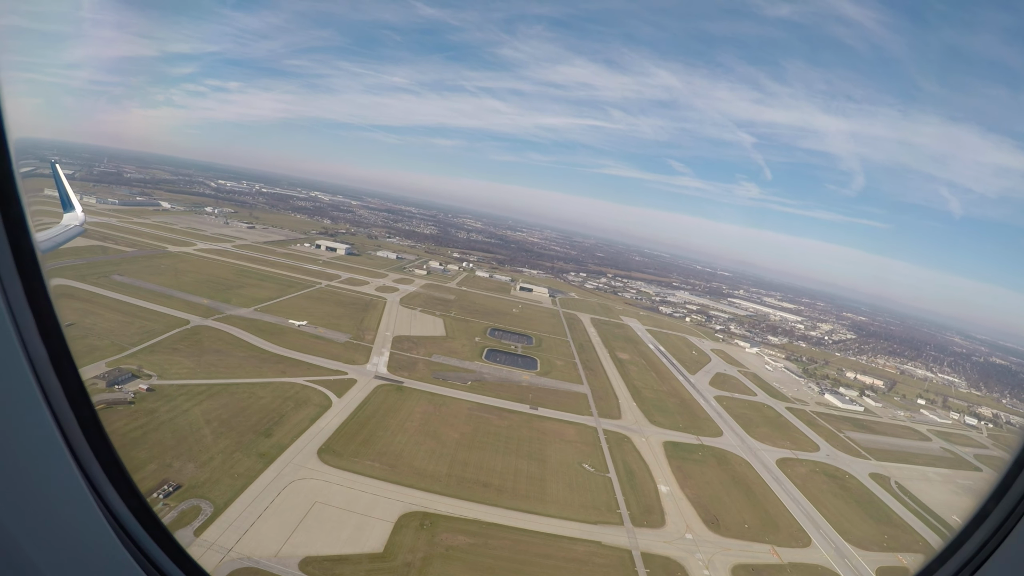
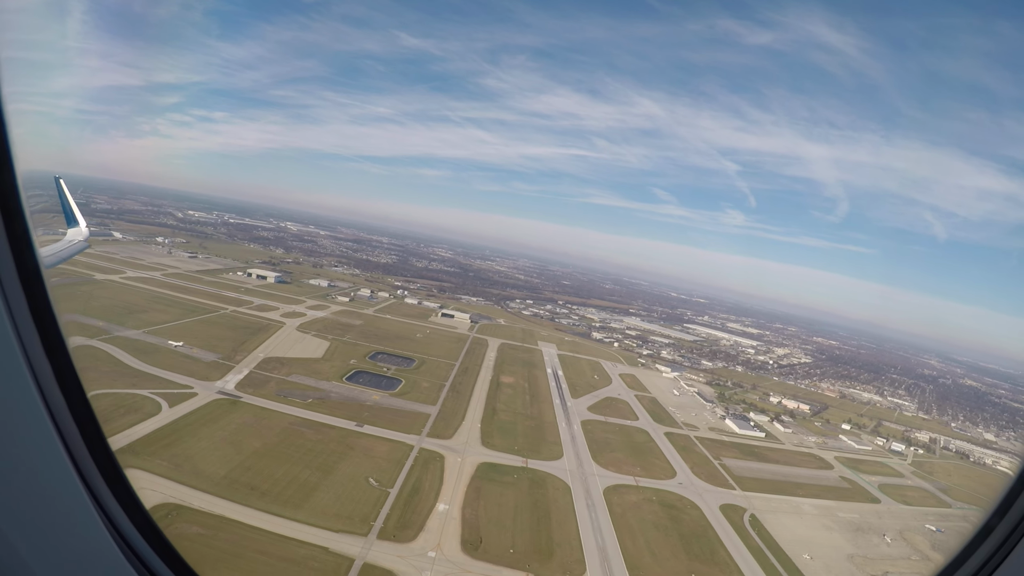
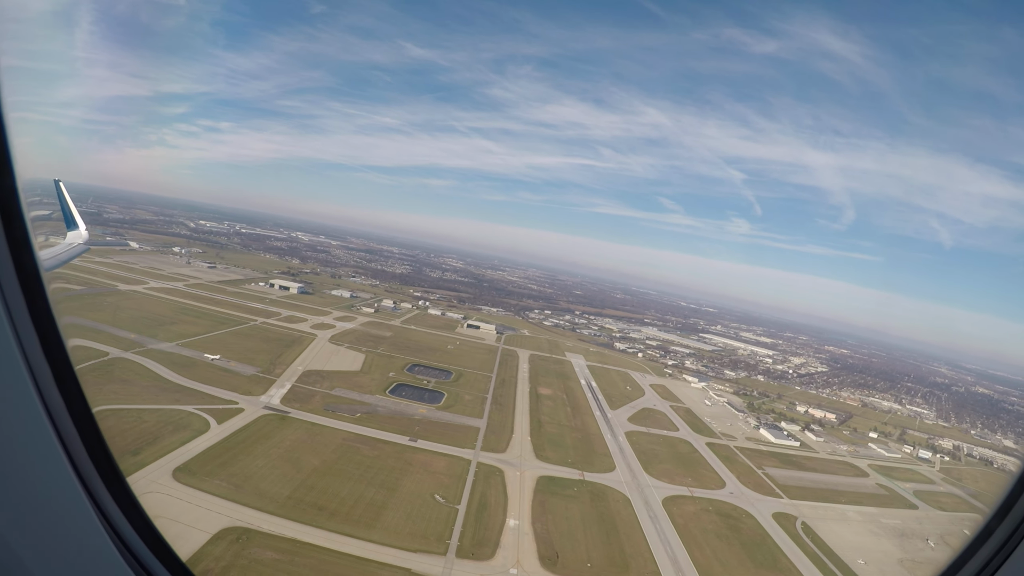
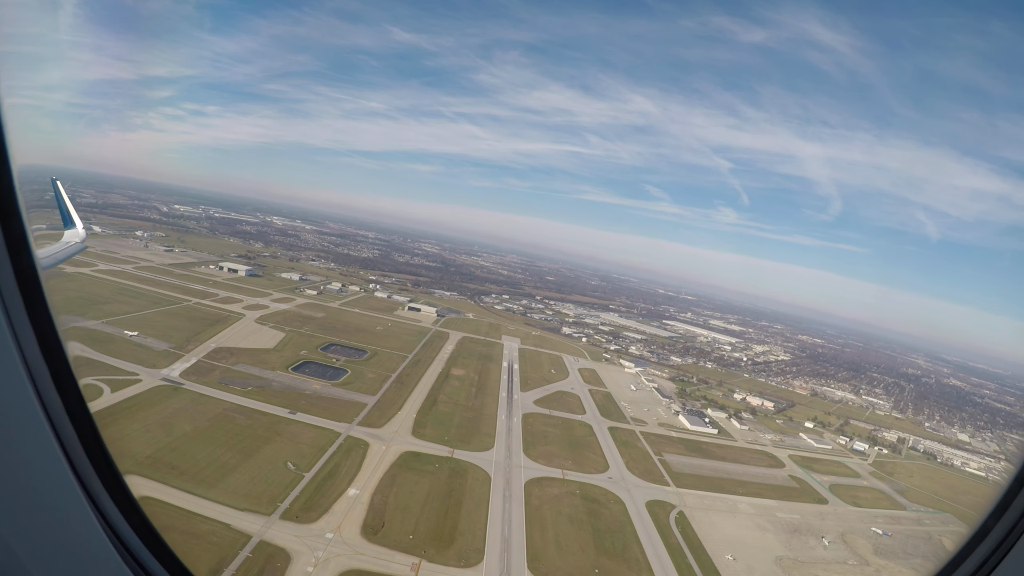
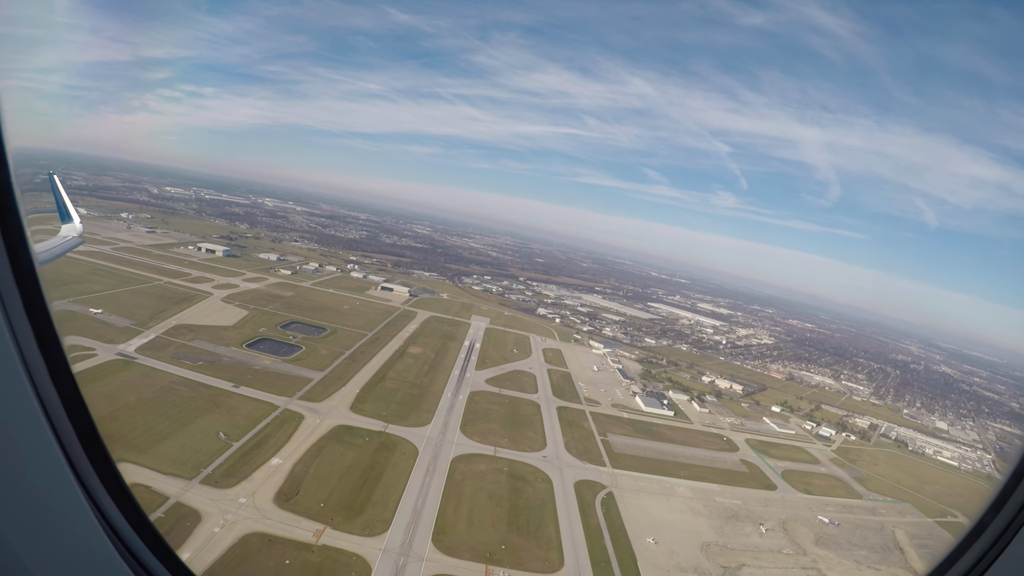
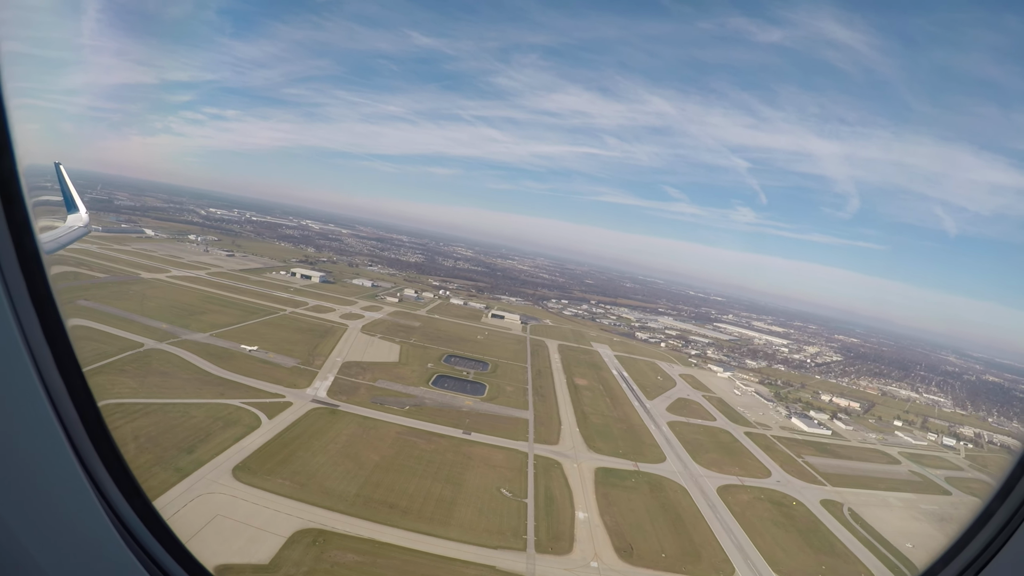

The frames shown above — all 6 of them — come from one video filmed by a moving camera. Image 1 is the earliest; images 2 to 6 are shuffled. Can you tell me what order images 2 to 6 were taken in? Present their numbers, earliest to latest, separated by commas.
6, 3, 2, 4, 5
